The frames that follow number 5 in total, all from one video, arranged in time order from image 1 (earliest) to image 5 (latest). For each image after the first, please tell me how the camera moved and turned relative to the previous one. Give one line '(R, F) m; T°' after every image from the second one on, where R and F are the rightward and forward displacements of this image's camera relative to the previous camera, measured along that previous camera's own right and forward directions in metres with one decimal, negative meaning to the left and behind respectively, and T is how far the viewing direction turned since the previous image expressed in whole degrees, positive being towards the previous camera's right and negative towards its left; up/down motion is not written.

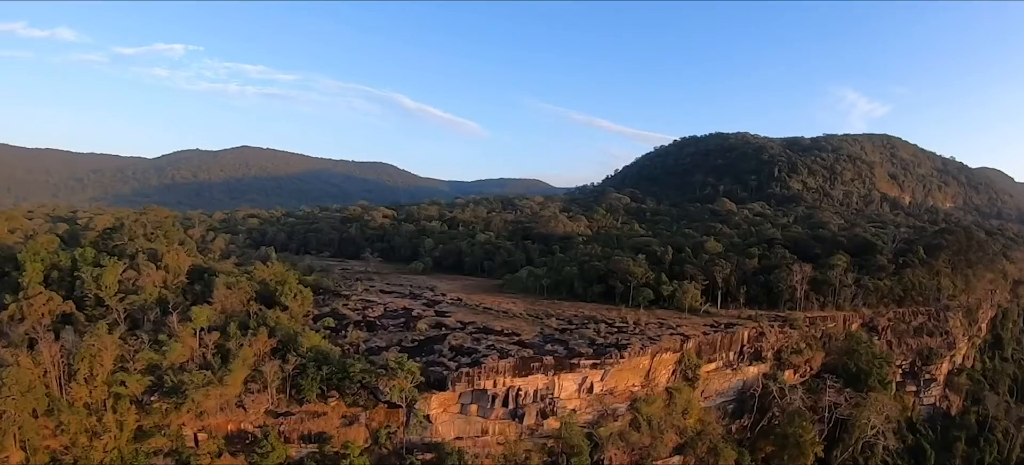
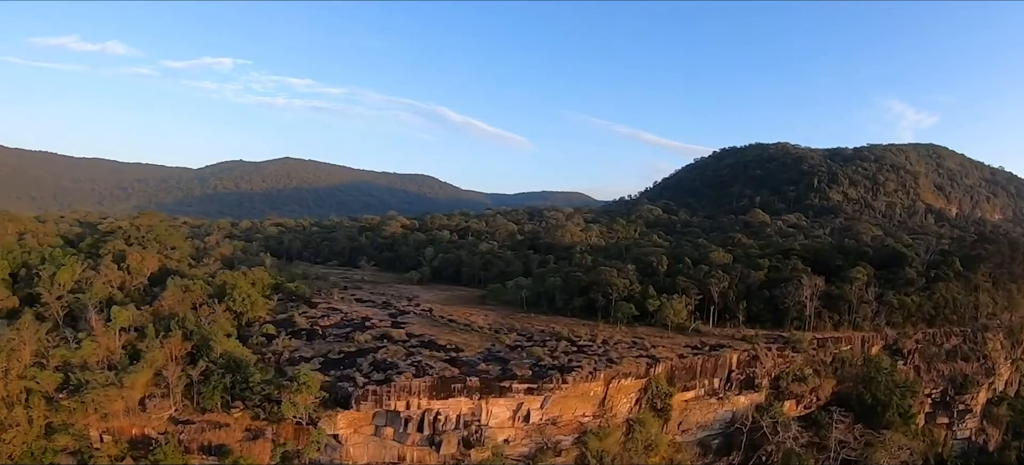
(+5.3, +3.6) m; -7°
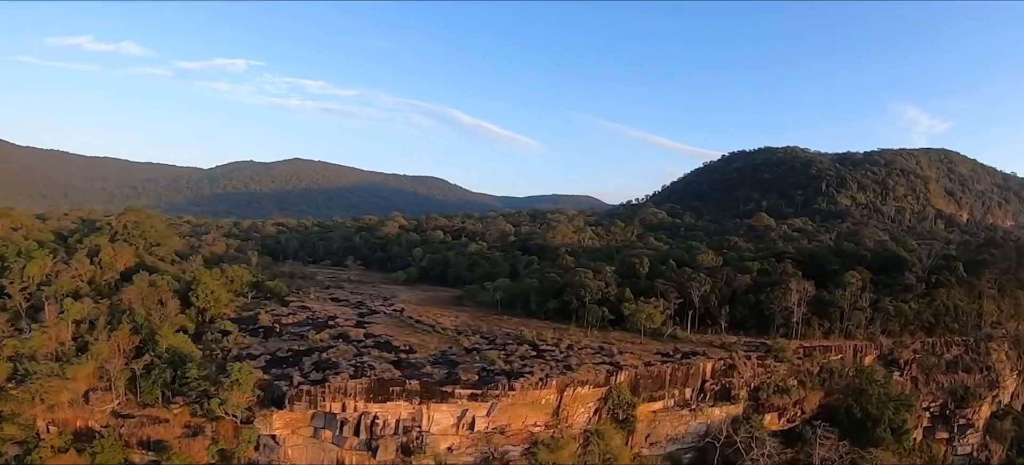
(+2.7, +1.5) m; -3°
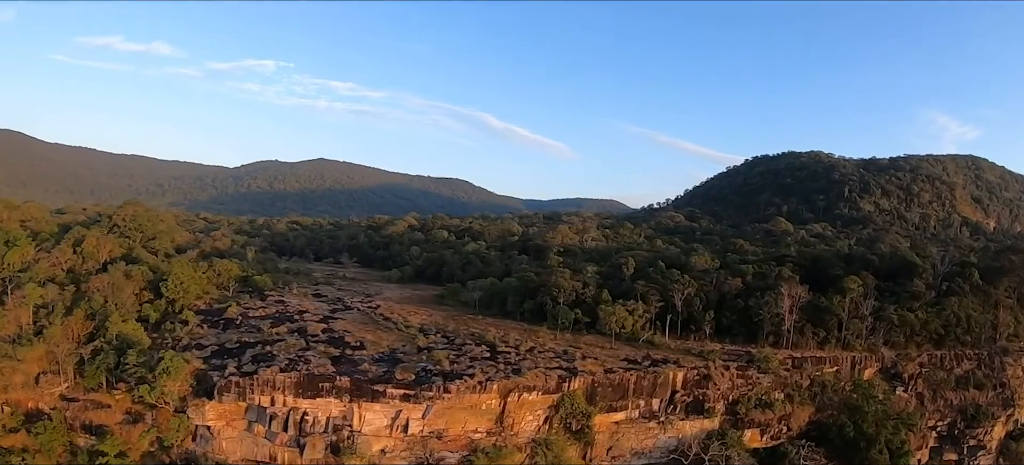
(+3.1, +1.7) m; -4°
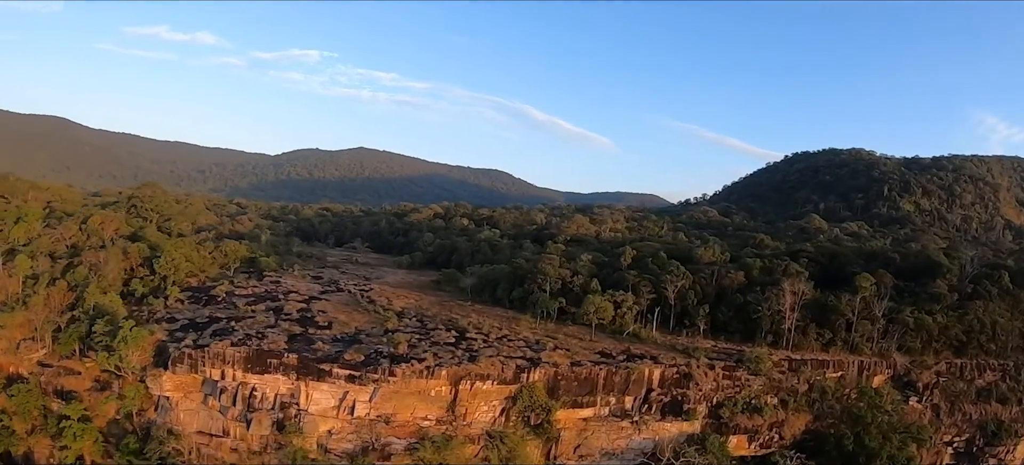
(+2.9, +1.4) m; -5°
